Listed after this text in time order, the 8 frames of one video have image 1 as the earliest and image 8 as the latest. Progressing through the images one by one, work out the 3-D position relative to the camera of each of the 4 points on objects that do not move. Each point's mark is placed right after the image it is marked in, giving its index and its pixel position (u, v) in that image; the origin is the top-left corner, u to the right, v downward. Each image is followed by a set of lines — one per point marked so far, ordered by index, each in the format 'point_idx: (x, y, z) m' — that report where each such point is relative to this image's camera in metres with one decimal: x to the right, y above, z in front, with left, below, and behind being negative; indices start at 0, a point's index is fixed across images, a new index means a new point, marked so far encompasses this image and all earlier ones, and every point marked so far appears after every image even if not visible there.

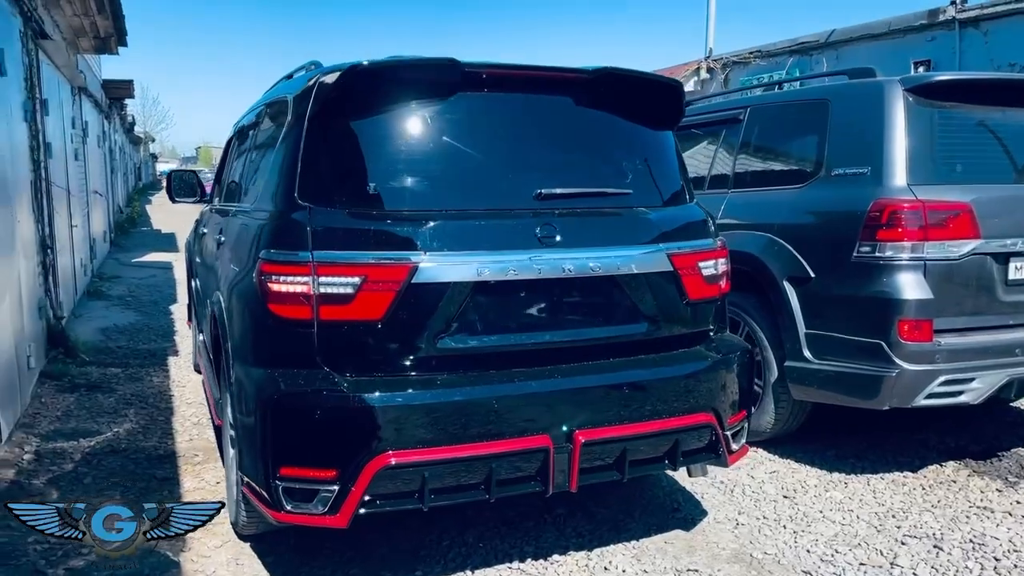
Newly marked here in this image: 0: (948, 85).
0: (+2.0, +1.0, +3.5) m
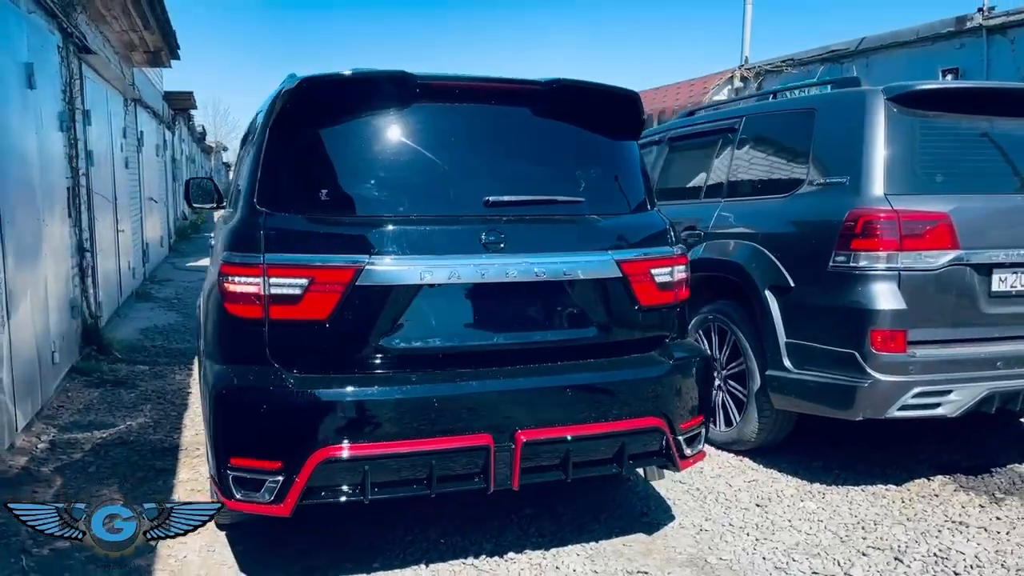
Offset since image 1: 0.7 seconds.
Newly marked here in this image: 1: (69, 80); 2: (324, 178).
0: (+1.9, +0.9, +3.5) m
1: (-3.9, +1.8, +6.6) m
2: (-0.7, +0.4, +2.6) m
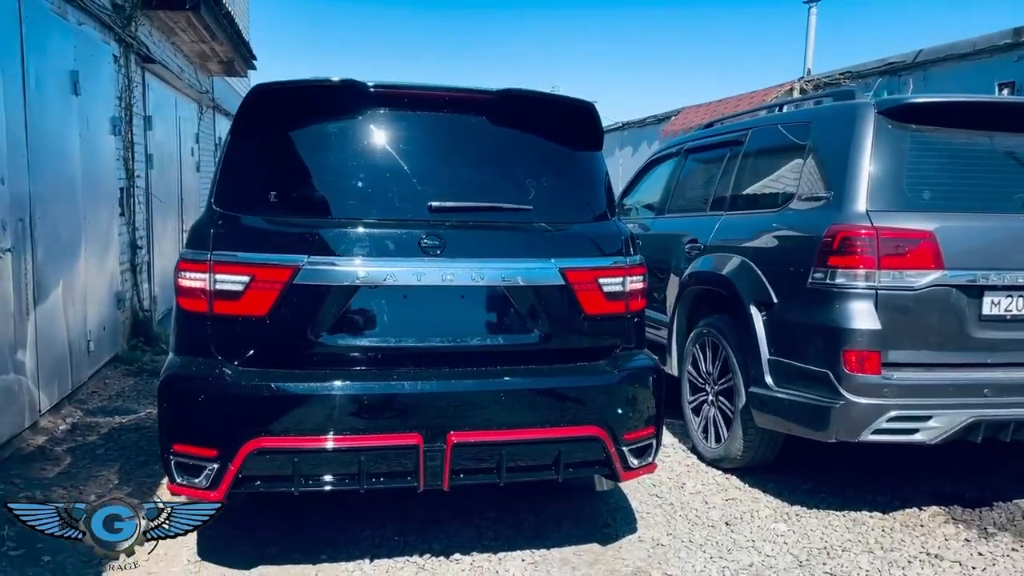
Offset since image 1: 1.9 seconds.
0: (+1.8, +0.8, +3.3) m
1: (-3.7, +1.9, +7.0) m
2: (-0.9, +0.4, +2.7) m
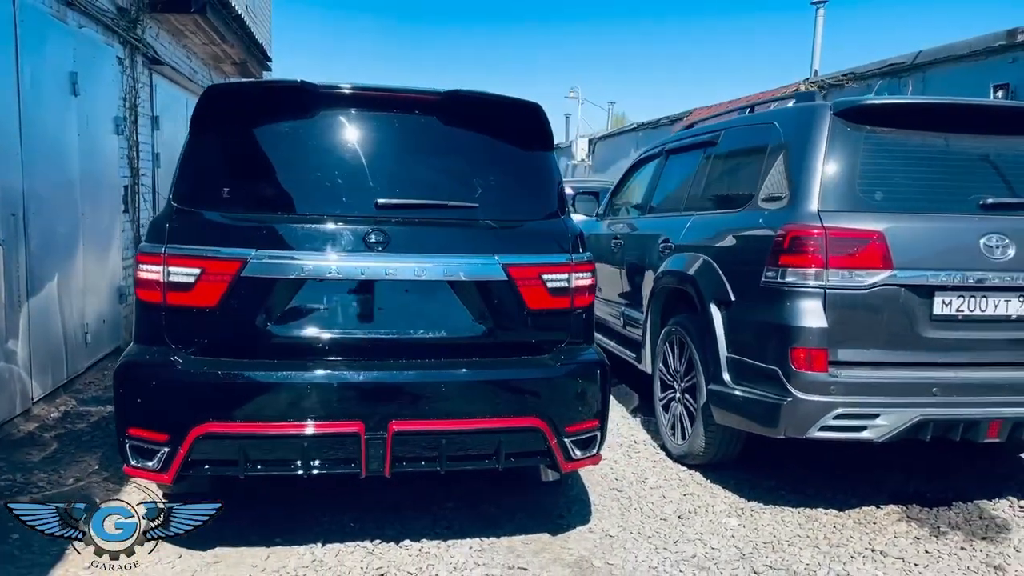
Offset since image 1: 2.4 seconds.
0: (+1.6, +0.8, +3.4) m
1: (-3.7, +1.9, +7.2) m
2: (-1.1, +0.4, +2.8) m
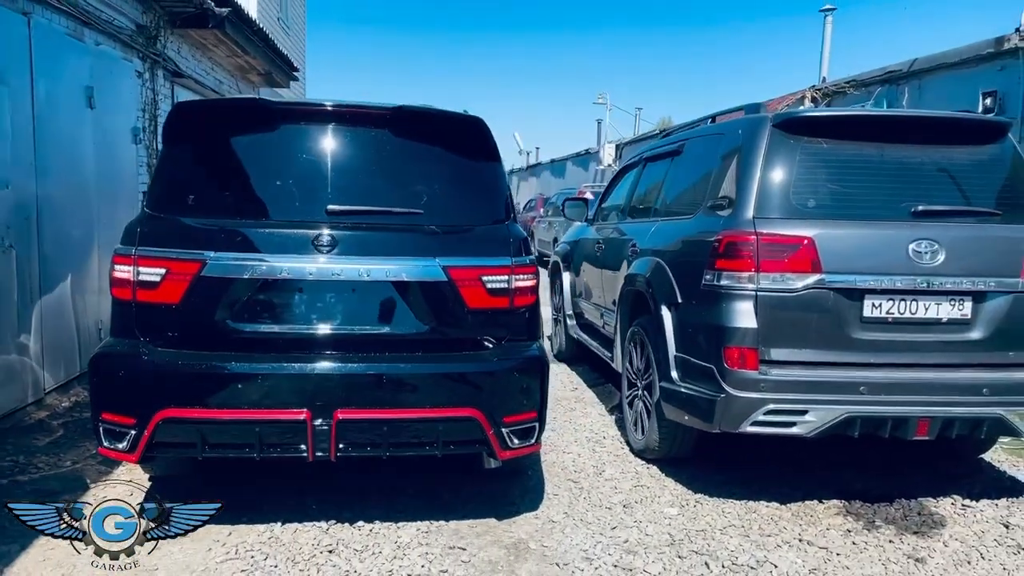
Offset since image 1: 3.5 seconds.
0: (+1.4, +0.8, +3.5) m
1: (-3.7, +1.9, +7.6) m
2: (-1.3, +0.4, +3.1) m
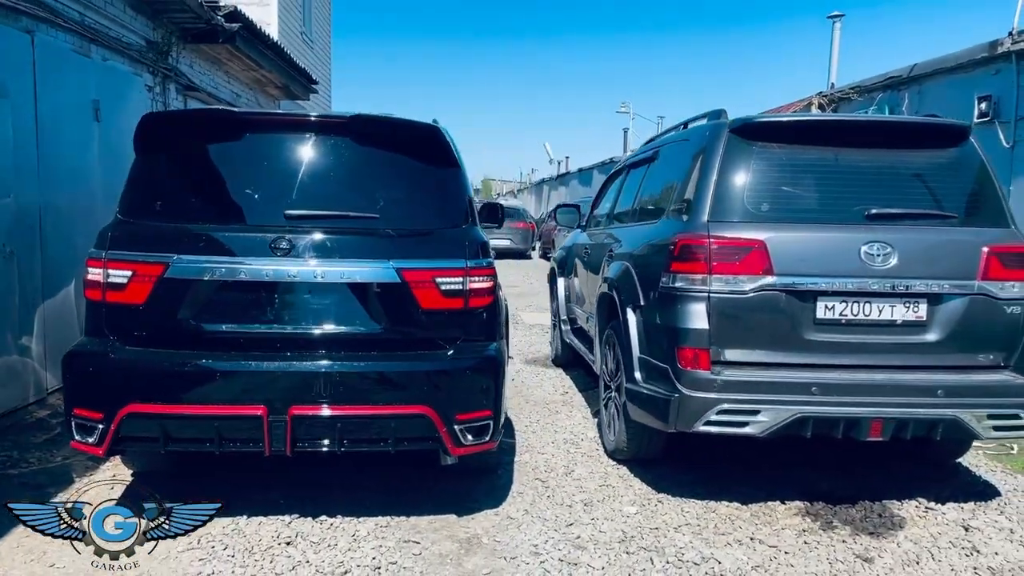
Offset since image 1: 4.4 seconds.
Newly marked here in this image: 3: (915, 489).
0: (+1.2, +0.8, +3.6) m
1: (-3.8, +1.9, +7.9) m
2: (-1.5, +0.4, +3.3) m
3: (+2.1, -1.0, +3.9) m
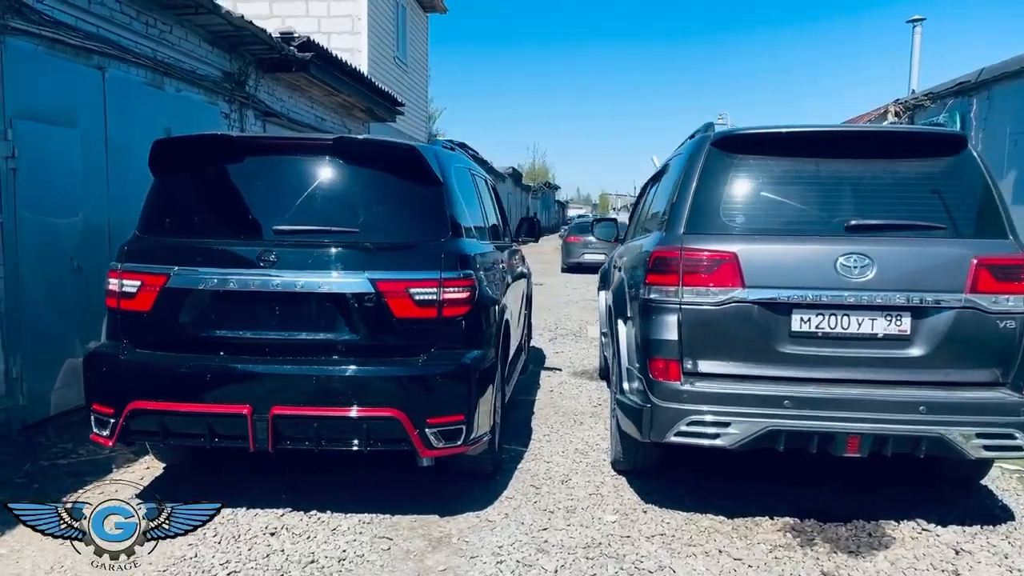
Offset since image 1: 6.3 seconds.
0: (+1.2, +0.7, +3.6) m
1: (-3.2, +1.7, +8.6) m
2: (-1.6, +0.4, +3.7) m
3: (+2.0, -1.1, +3.7) m
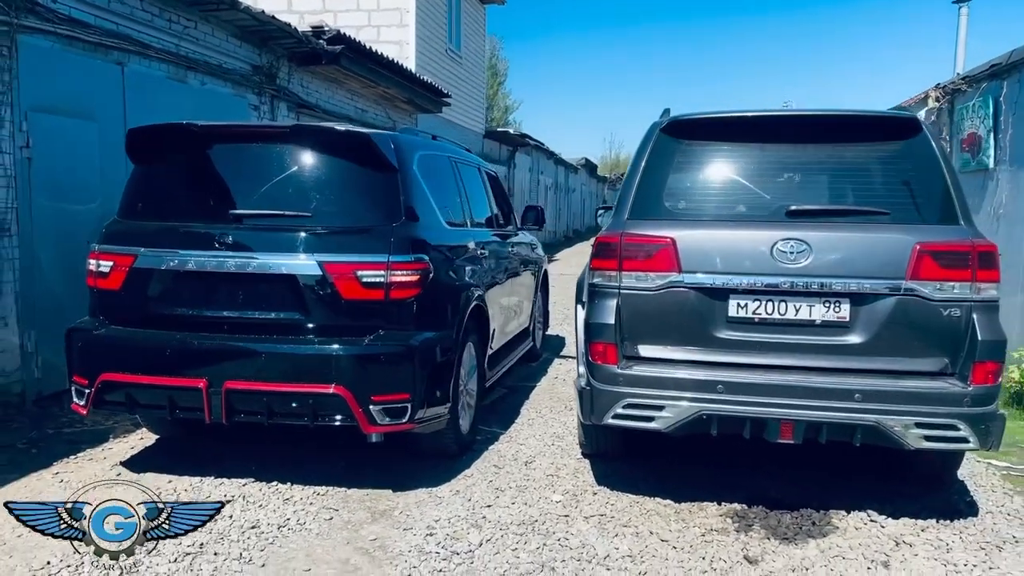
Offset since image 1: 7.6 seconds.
0: (+0.9, +0.8, +3.6) m
1: (-3.0, +1.9, +8.9) m
2: (-1.9, +0.5, +3.9) m
3: (+1.8, -1.1, +3.7) m
